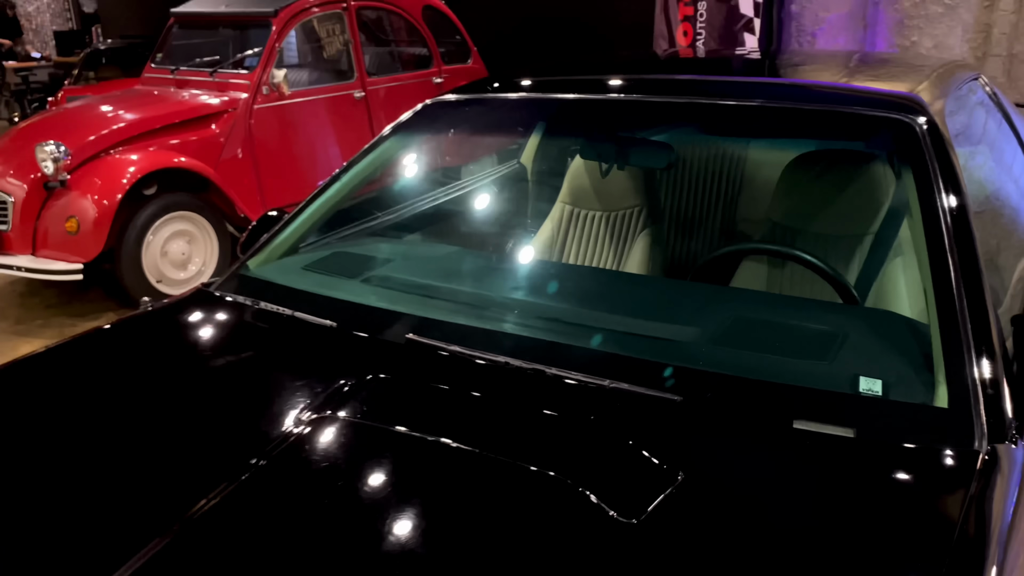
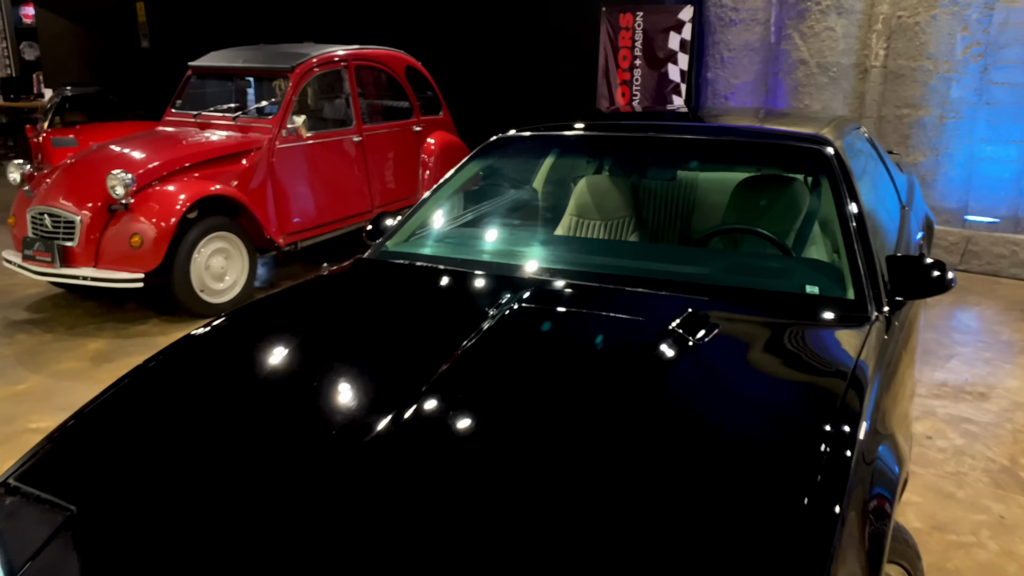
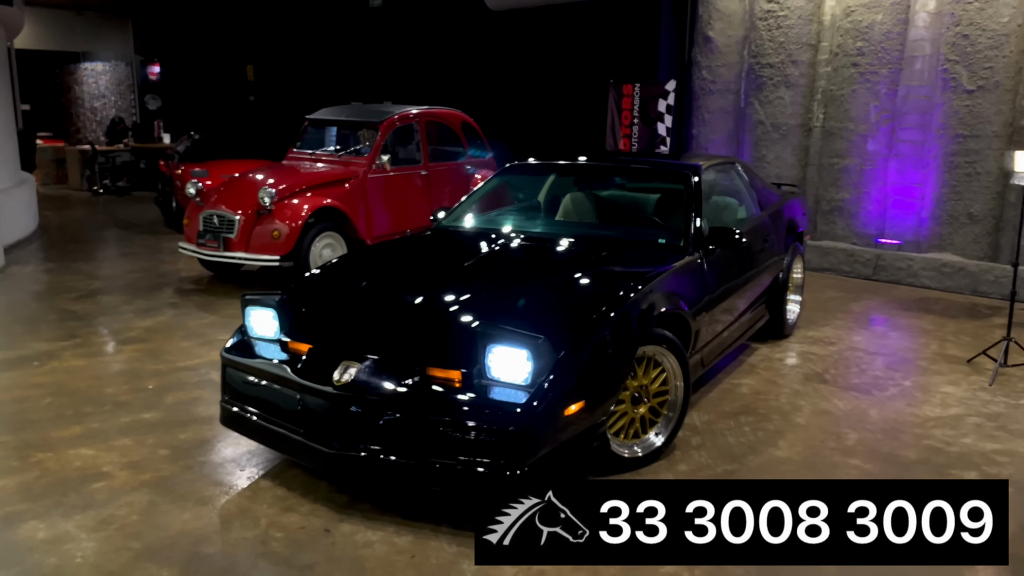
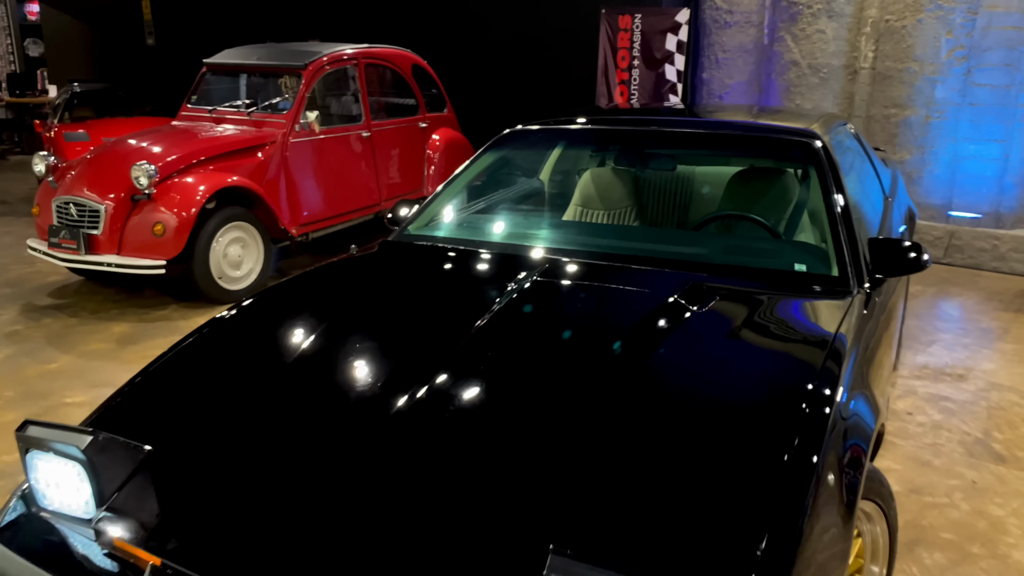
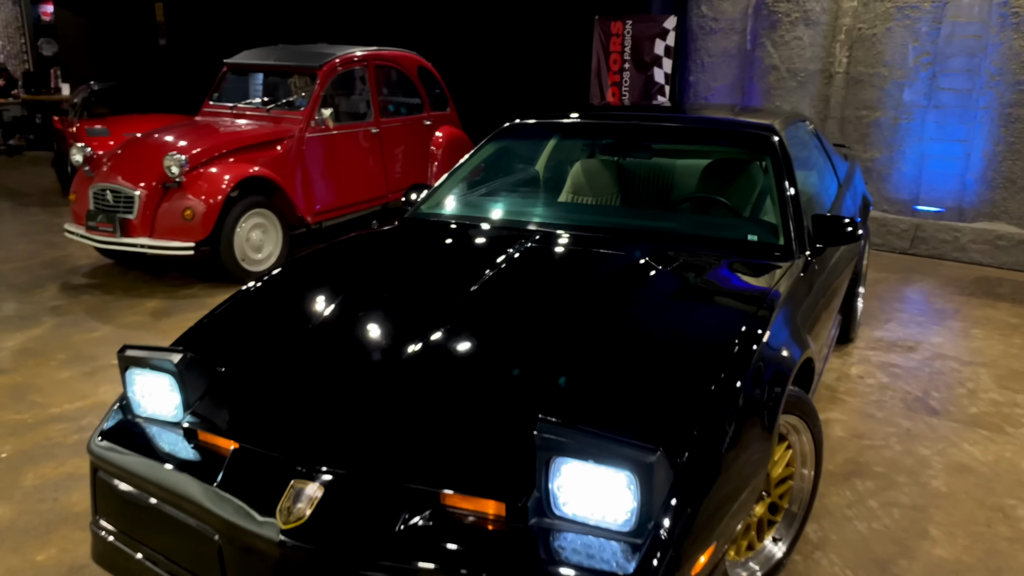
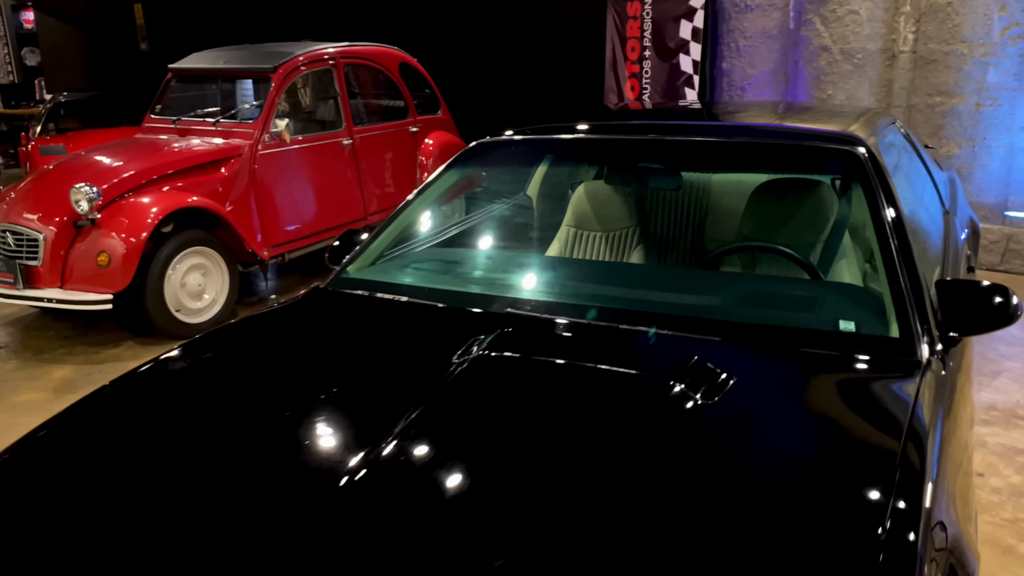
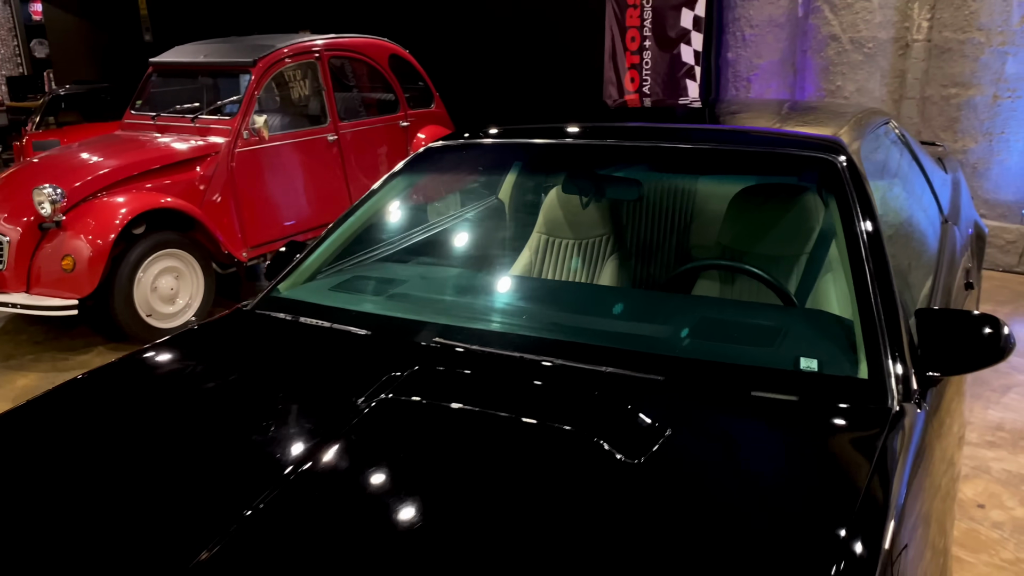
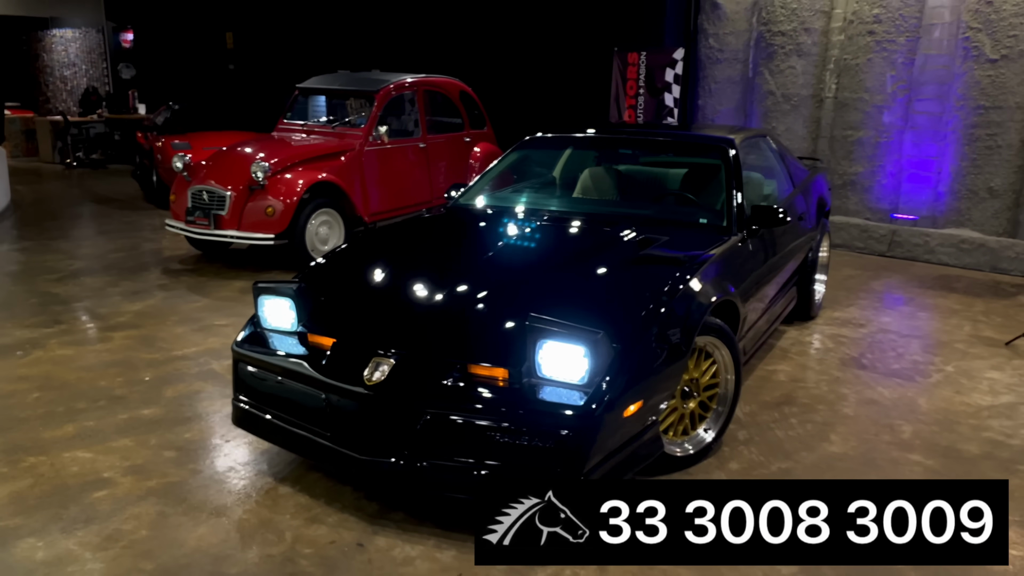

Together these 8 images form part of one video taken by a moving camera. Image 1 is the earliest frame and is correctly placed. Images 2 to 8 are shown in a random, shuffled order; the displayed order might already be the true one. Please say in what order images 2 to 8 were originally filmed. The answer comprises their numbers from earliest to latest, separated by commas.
7, 6, 2, 4, 5, 8, 3
